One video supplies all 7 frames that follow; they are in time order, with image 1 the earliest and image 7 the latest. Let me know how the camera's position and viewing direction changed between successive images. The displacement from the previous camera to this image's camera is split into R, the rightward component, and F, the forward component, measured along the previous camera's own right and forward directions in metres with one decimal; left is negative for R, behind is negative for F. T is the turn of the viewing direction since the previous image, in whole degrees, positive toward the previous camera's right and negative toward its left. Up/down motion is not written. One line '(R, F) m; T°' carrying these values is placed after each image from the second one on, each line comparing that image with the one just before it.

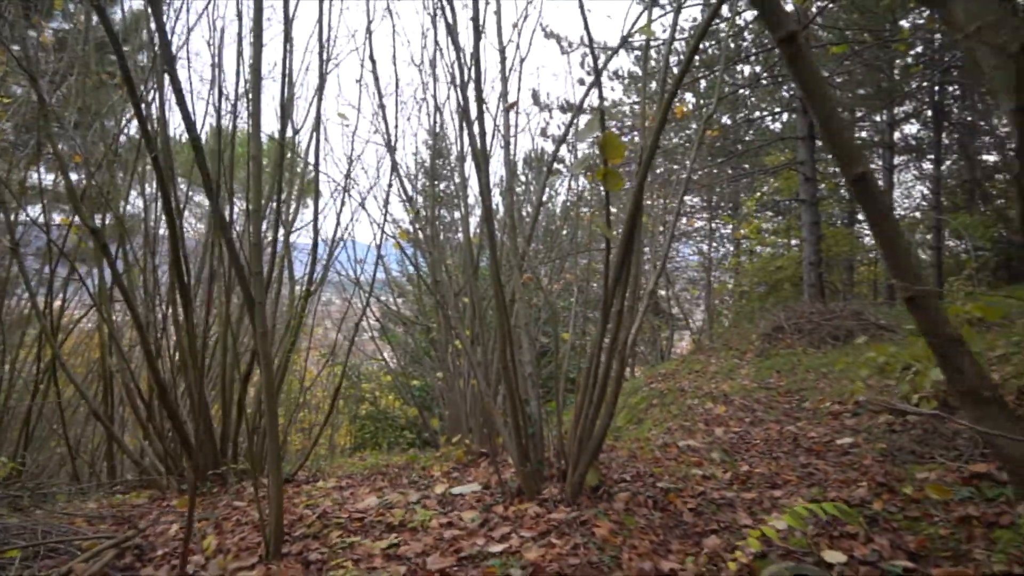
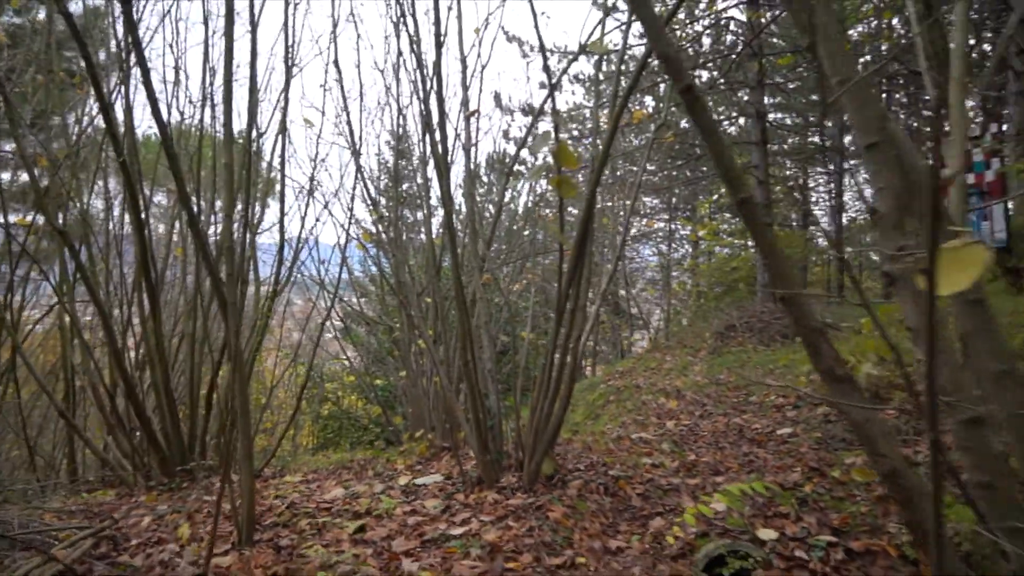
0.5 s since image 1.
(0.0, -0.3) m; +3°
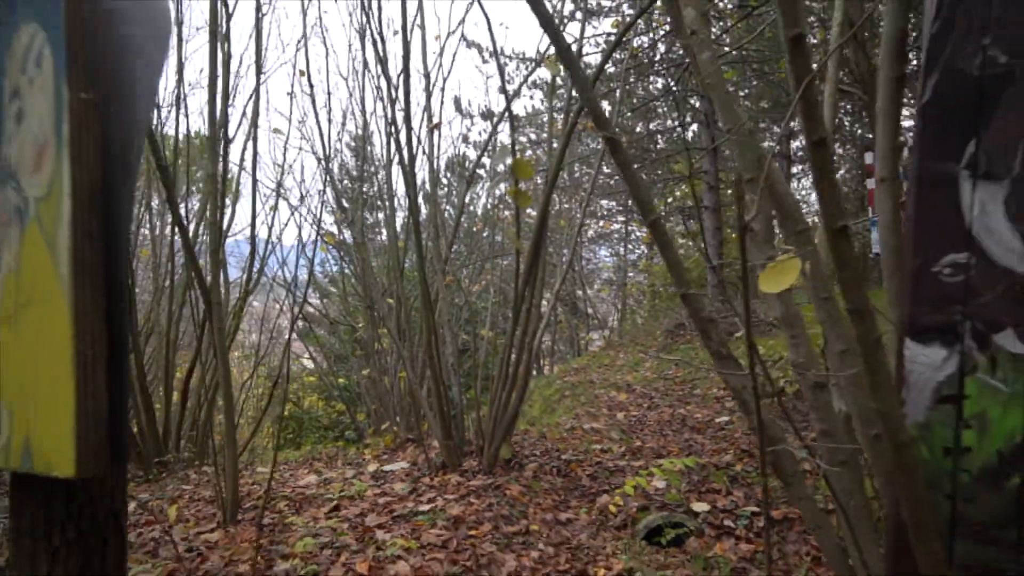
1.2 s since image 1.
(0.0, -0.5) m; +3°
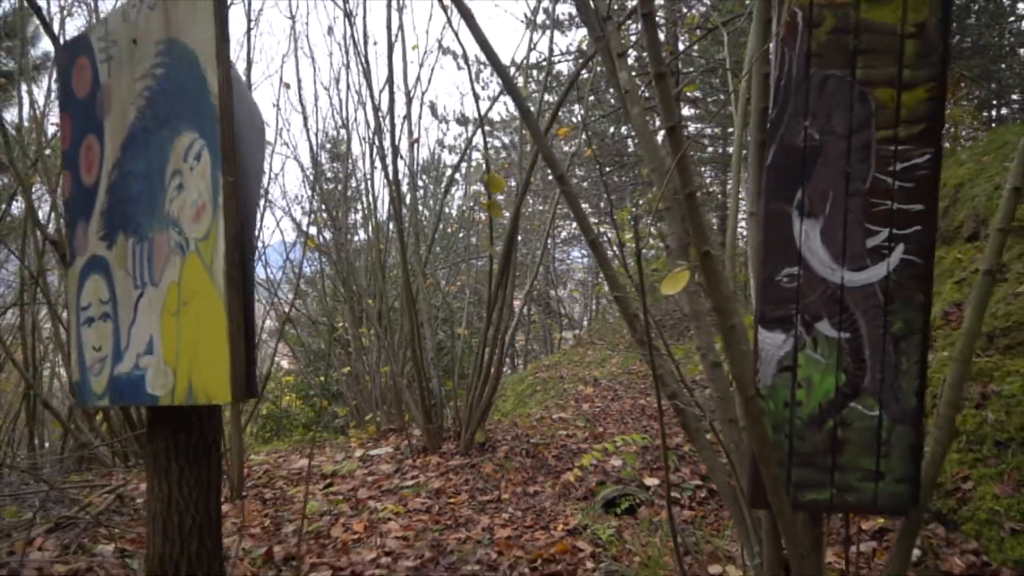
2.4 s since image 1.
(0.0, -0.6) m; +2°
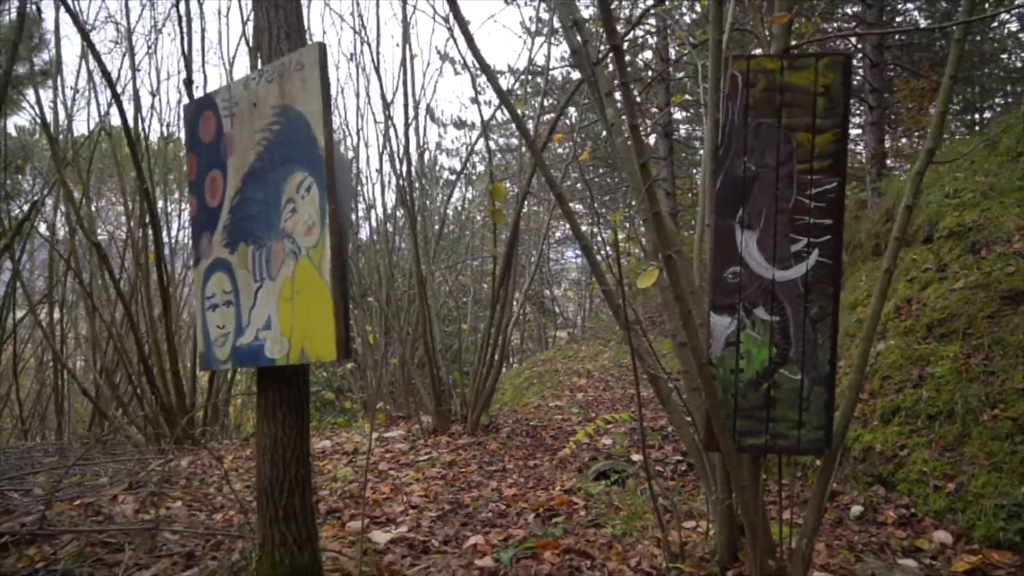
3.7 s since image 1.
(-0.1, -0.6) m; 0°
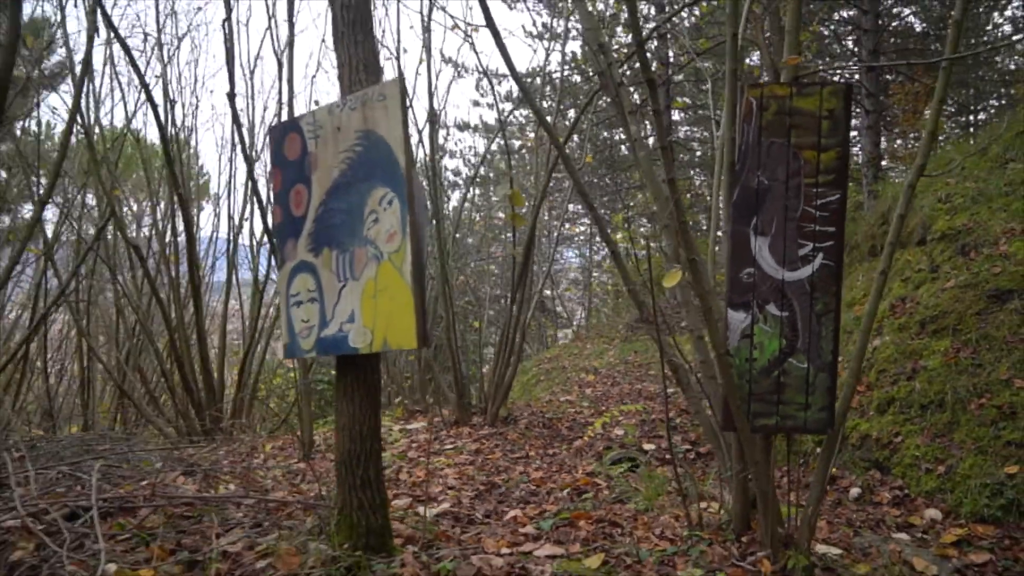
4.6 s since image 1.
(-0.2, -0.4) m; 0°
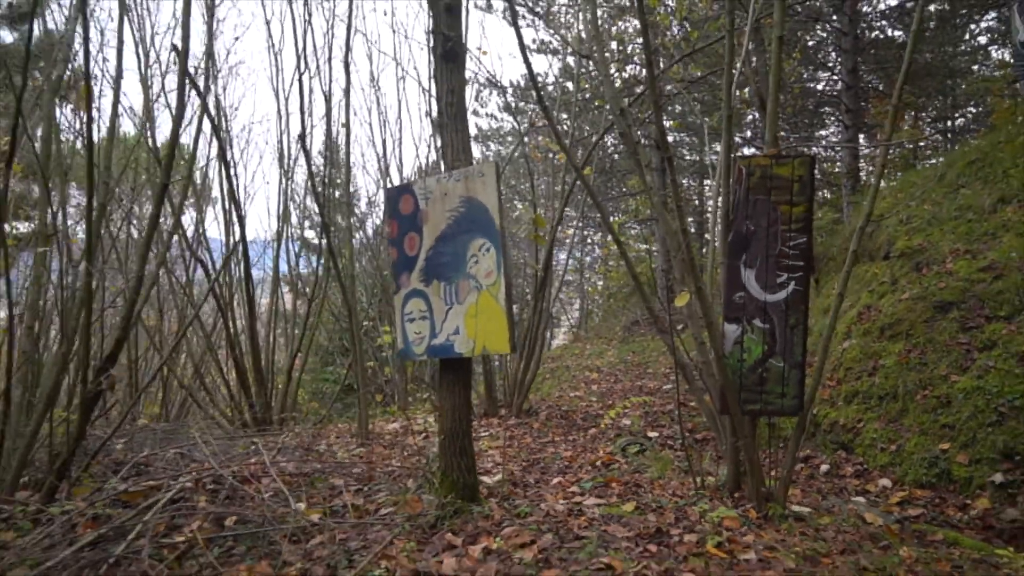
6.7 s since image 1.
(-0.4, -1.0) m; +1°
